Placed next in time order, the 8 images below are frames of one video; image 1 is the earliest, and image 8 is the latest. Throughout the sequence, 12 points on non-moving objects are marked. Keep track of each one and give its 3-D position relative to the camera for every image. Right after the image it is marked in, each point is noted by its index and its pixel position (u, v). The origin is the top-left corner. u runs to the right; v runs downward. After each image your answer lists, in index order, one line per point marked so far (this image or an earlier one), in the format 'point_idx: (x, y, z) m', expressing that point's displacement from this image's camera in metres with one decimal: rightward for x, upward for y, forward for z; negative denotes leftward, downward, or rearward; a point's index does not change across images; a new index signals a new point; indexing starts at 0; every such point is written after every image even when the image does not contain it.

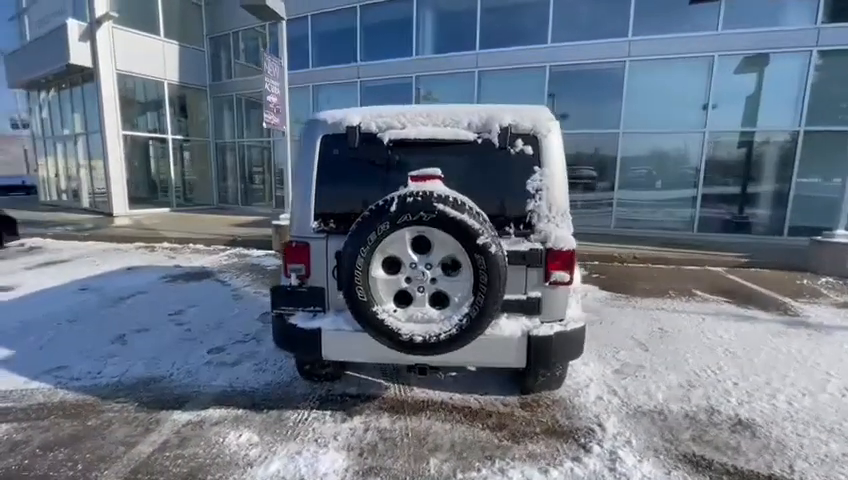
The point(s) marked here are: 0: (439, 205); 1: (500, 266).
0: (+0.1, +0.2, +2.0) m
1: (+0.4, -0.1, +2.0) m
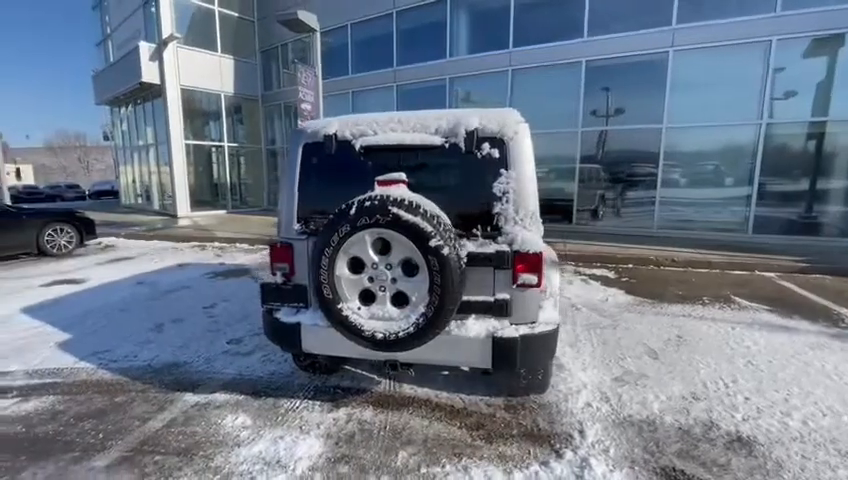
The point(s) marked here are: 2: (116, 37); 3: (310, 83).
0: (-0.2, +0.2, +2.1) m
1: (+0.1, -0.2, +2.1) m
2: (-11.4, +7.5, +14.6) m
3: (-2.2, +3.1, +7.7) m
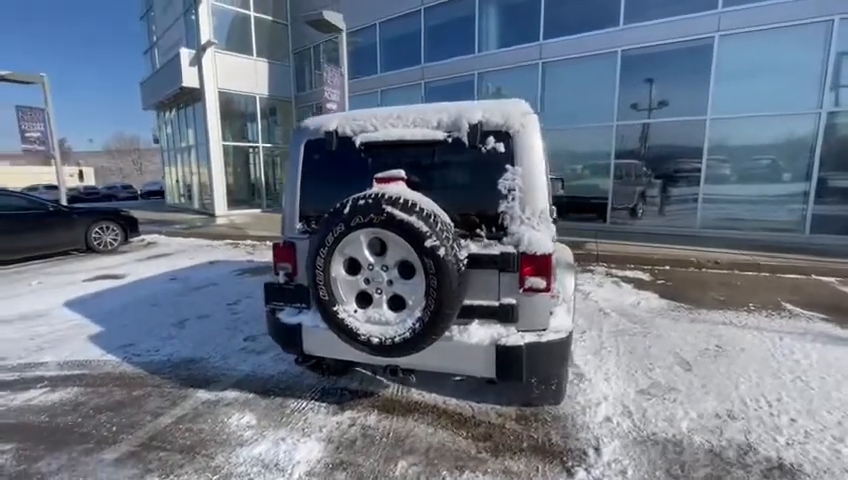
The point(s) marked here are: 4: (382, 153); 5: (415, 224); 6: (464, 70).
0: (-0.2, +0.2, +2.0) m
1: (+0.1, -0.2, +1.9) m
2: (-10.3, +7.6, +15.4) m
3: (-1.7, +3.1, +7.7) m
4: (-0.3, +0.5, +2.3) m
5: (0.0, +0.1, +1.9) m
6: (+1.1, +4.7, +10.9) m
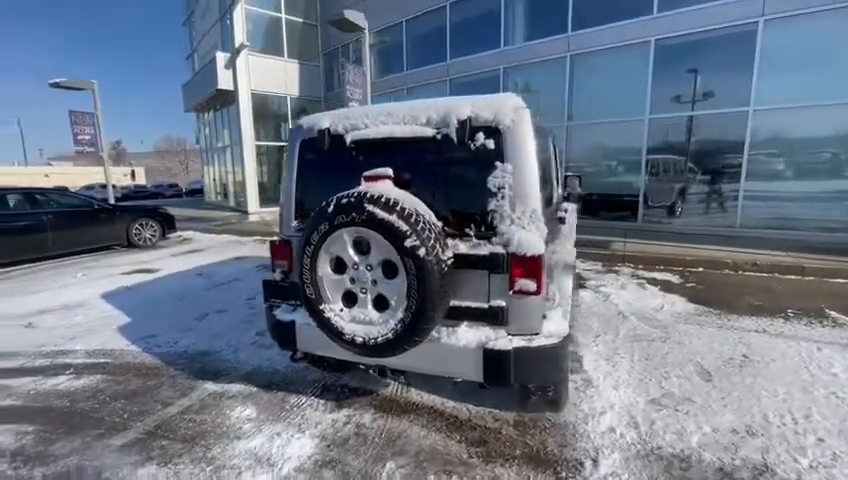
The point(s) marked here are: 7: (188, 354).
0: (-0.3, +0.2, +1.9) m
1: (0.0, -0.2, +1.9) m
2: (-9.2, +7.8, +16.1) m
3: (-1.3, +3.1, +7.8) m
4: (-0.3, +0.5, +2.3) m
5: (-0.1, +0.1, +1.9) m
6: (+1.8, +4.7, +10.7) m
7: (-2.3, -1.1, +3.8) m
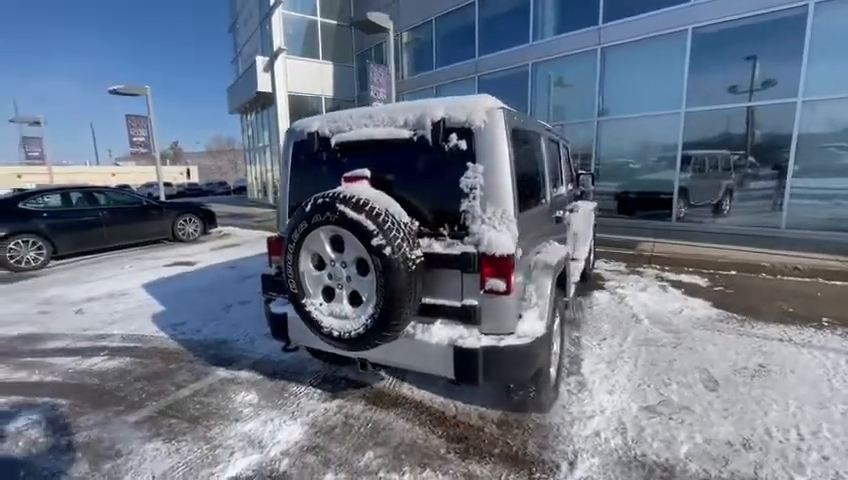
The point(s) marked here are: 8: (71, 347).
0: (-0.4, +0.2, +2.0) m
1: (-0.1, -0.1, +1.9) m
2: (-7.8, +8.0, +17.0) m
3: (-0.8, +3.2, +7.9) m
4: (-0.4, +0.5, +2.4) m
5: (-0.3, +0.1, +2.0) m
6: (+2.5, +4.8, +10.5) m
7: (-2.2, -1.0, +4.1) m
8: (-3.6, -1.1, +4.1) m
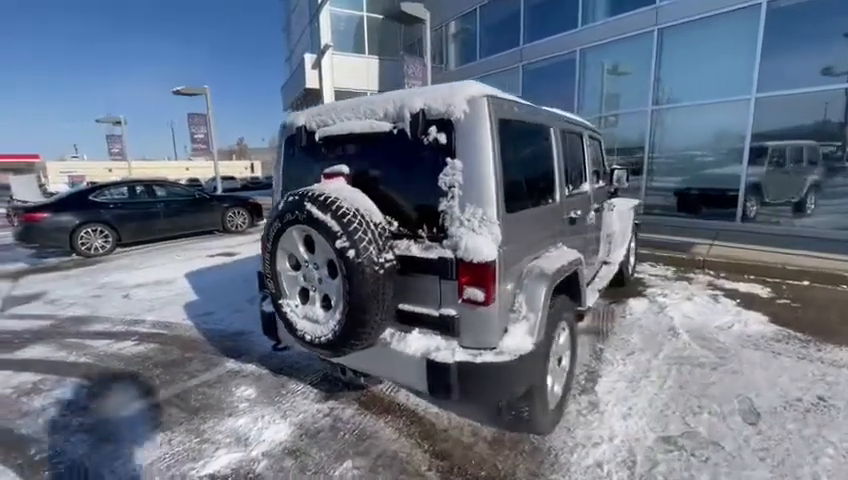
0: (-0.5, +0.2, +1.9) m
1: (-0.3, -0.2, +1.8) m
2: (-5.7, +8.3, +17.5) m
3: (-0.1, +3.3, +7.8) m
4: (-0.5, +0.5, +2.3) m
5: (-0.4, +0.1, +1.8) m
6: (+3.6, +4.8, +9.8) m
7: (-2.1, -1.0, +4.2) m
8: (-3.5, -1.0, +4.4) m
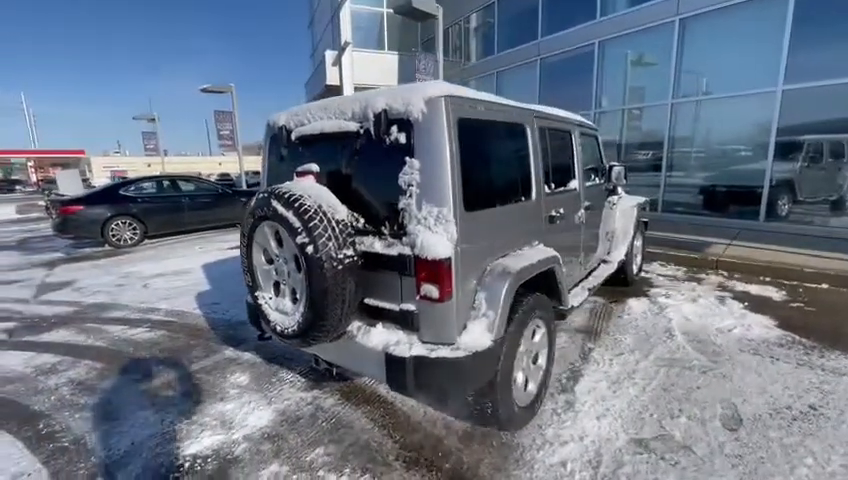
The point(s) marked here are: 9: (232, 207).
0: (-0.7, +0.2, +2.0) m
1: (-0.5, -0.1, +1.9) m
2: (-4.8, +8.6, +17.8) m
3: (+0.1, +3.4, +7.8) m
4: (-0.7, +0.6, +2.3) m
5: (-0.6, +0.1, +1.9) m
6: (+3.9, +4.9, +9.6) m
7: (-2.2, -0.9, +4.4) m
8: (-3.5, -0.9, +4.7) m
9: (-5.1, +0.9, +10.5) m
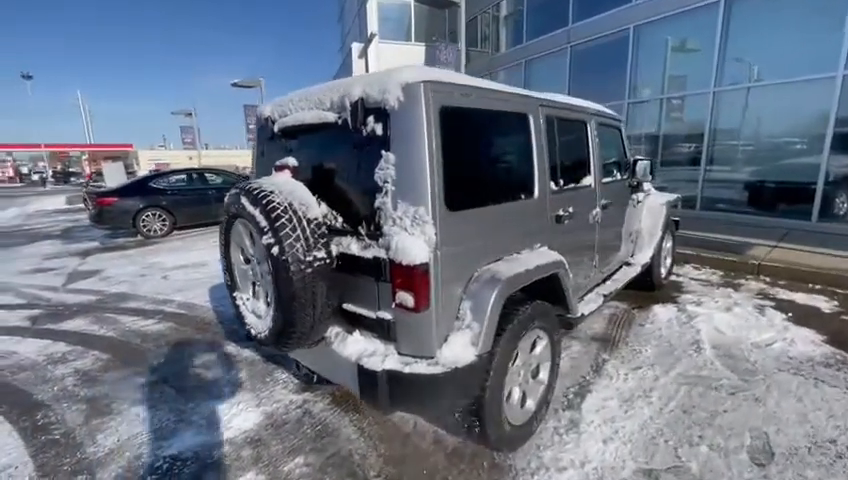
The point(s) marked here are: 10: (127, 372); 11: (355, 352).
0: (-0.8, +0.2, +1.9) m
1: (-0.6, -0.1, +1.7) m
2: (-3.5, +8.9, +17.8) m
3: (+0.5, +3.5, +7.5) m
4: (-0.7, +0.6, +2.2) m
5: (-0.7, +0.1, +1.8) m
6: (+4.5, +4.9, +9.0) m
7: (-2.1, -0.8, +4.4) m
8: (-3.4, -0.8, +4.8) m
9: (-4.5, +1.1, +10.6) m
10: (-2.5, -1.1, +3.3) m
11: (-0.3, -0.5, +1.9) m
